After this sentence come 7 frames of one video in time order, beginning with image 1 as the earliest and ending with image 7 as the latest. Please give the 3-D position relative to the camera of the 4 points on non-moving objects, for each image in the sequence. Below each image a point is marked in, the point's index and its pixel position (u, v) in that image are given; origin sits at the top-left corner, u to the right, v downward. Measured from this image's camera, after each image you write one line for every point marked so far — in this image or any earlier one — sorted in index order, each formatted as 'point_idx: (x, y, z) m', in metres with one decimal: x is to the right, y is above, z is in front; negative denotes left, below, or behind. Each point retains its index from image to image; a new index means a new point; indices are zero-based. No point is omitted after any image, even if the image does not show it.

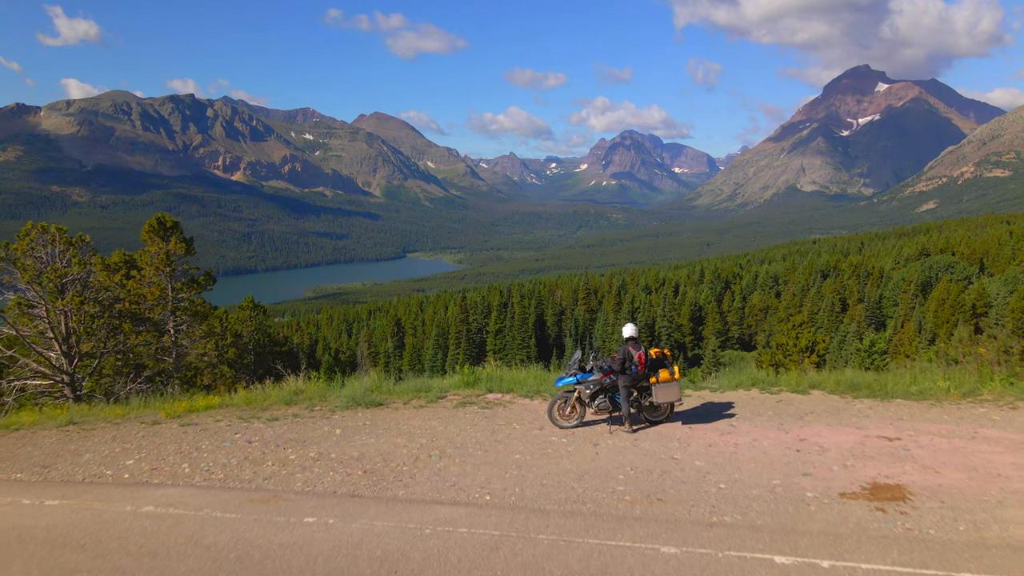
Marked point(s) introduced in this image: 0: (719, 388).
0: (+3.7, -1.8, +9.2) m
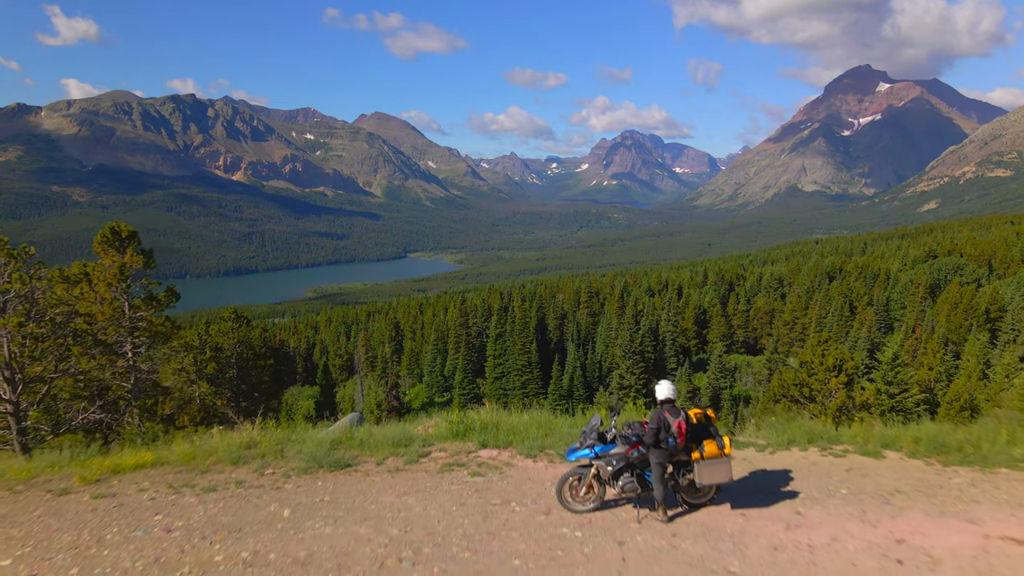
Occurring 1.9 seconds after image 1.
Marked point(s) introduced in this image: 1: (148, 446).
0: (+3.7, -2.3, +7.4) m
1: (-6.8, -3.0, +9.4) m
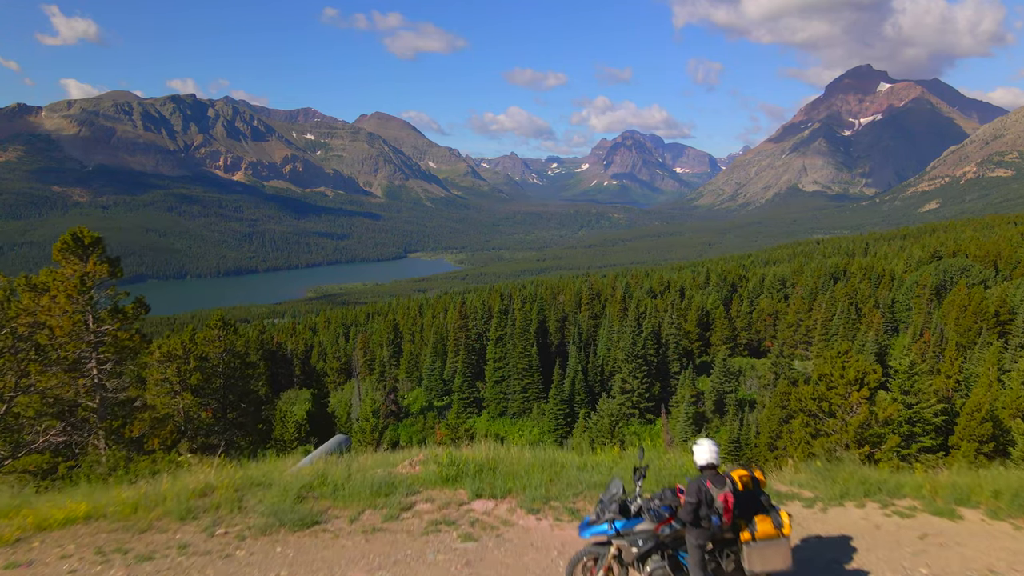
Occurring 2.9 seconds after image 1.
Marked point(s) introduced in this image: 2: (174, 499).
0: (+3.7, -2.6, +6.3) m
1: (-6.8, -3.2, +8.2) m
2: (-4.5, -2.8, +6.9) m
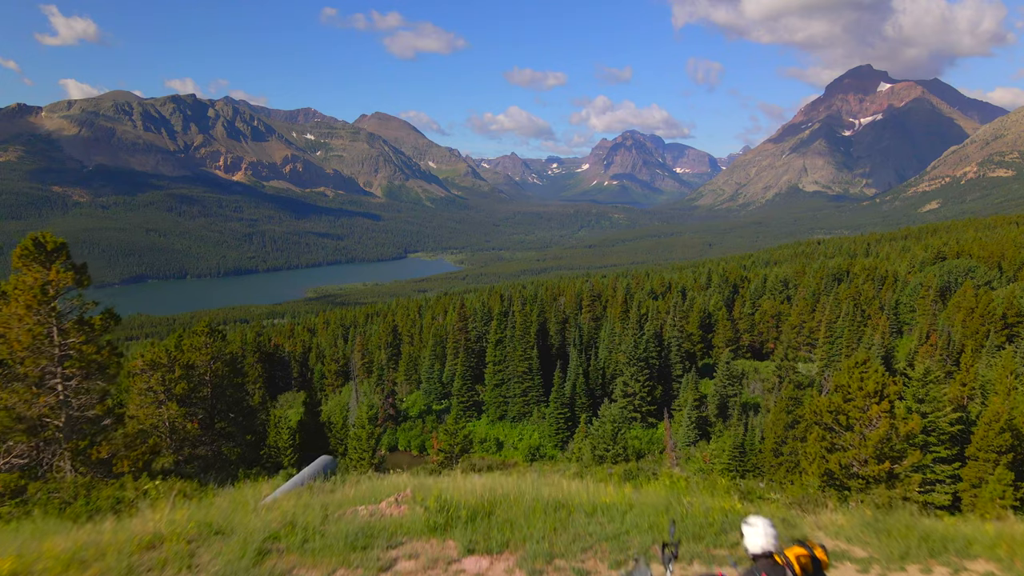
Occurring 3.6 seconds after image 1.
0: (+3.7, -2.8, +5.3) m
1: (-6.8, -3.4, +7.3) m
2: (-4.5, -3.1, +5.9) m
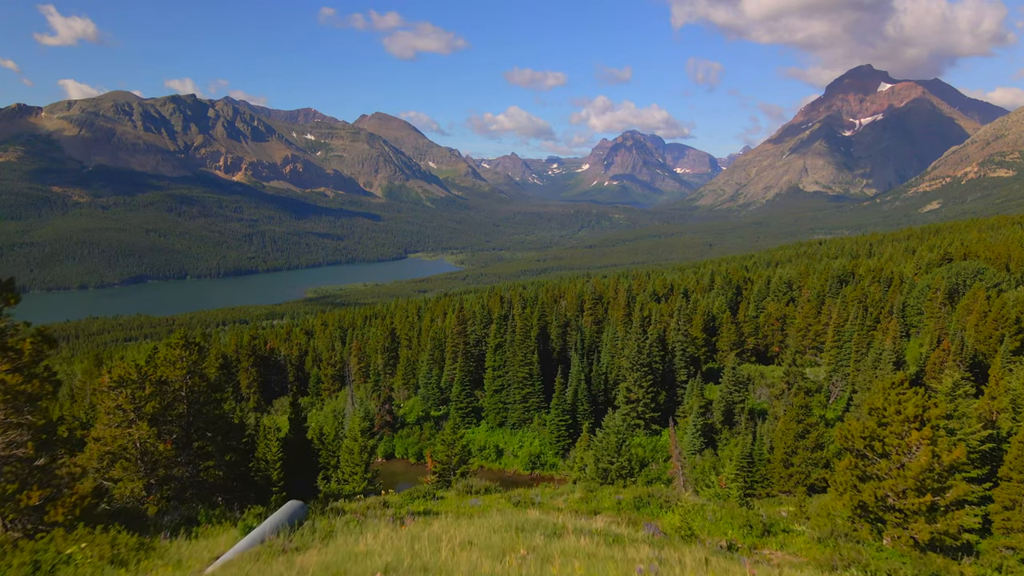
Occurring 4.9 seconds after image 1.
0: (+3.7, -3.2, +3.6) m
1: (-6.8, -3.8, +5.6) m
2: (-4.6, -3.4, +4.3) m
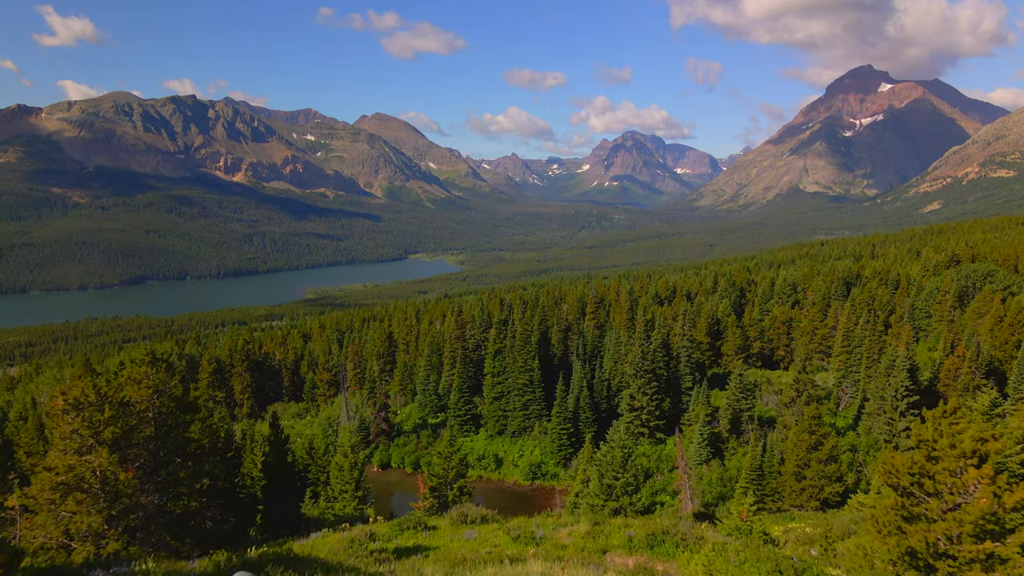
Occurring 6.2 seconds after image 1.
0: (+3.6, -3.6, +1.7) m
1: (-6.9, -4.2, +3.7) m
2: (-4.6, -3.8, +2.4) m
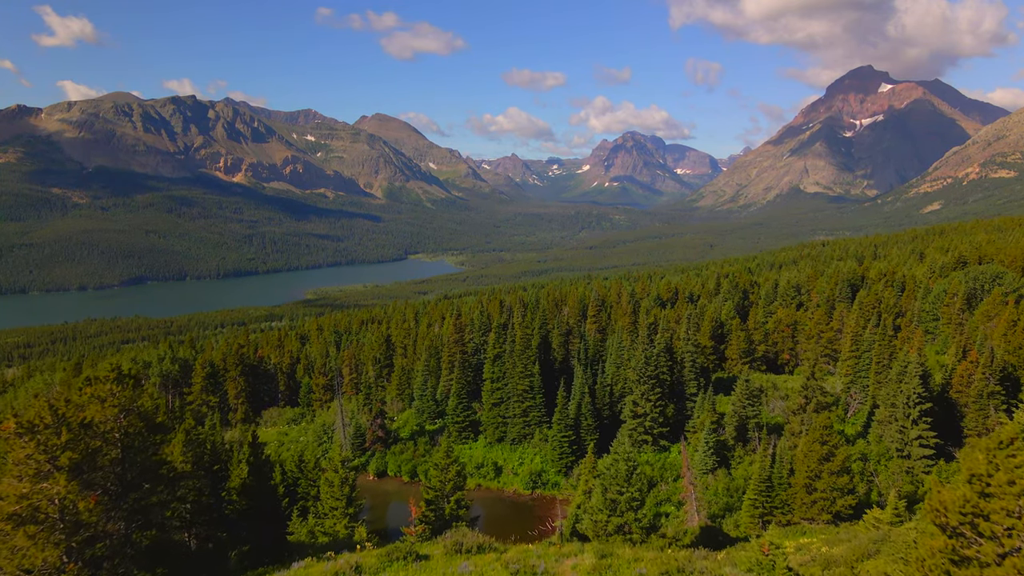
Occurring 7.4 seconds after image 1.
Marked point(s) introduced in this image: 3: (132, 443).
0: (+3.6, -3.9, +0.1) m
1: (-6.9, -4.5, +2.0) m
2: (-4.7, -4.1, +0.7) m
3: (-13.8, -5.7, +18.7) m
